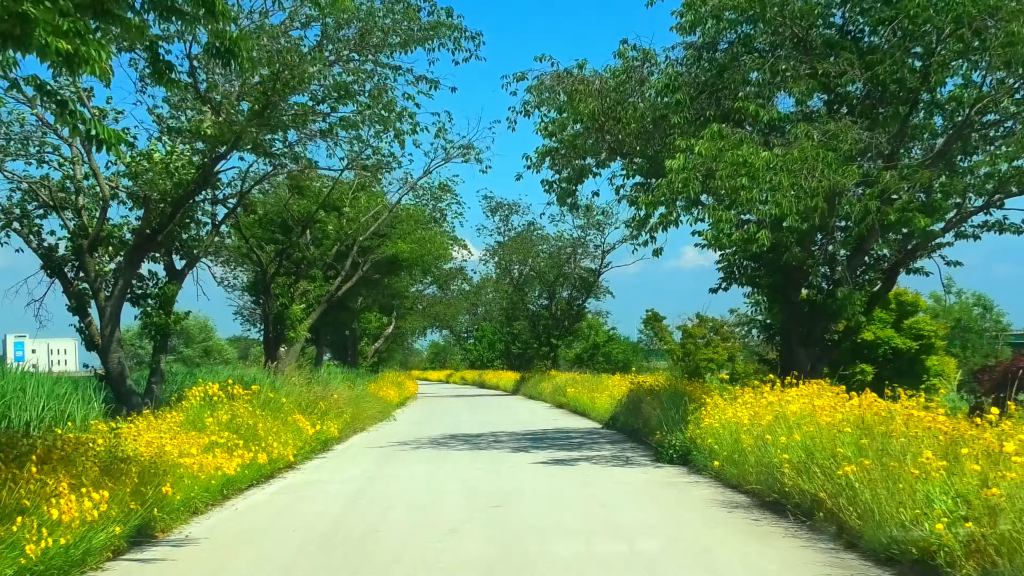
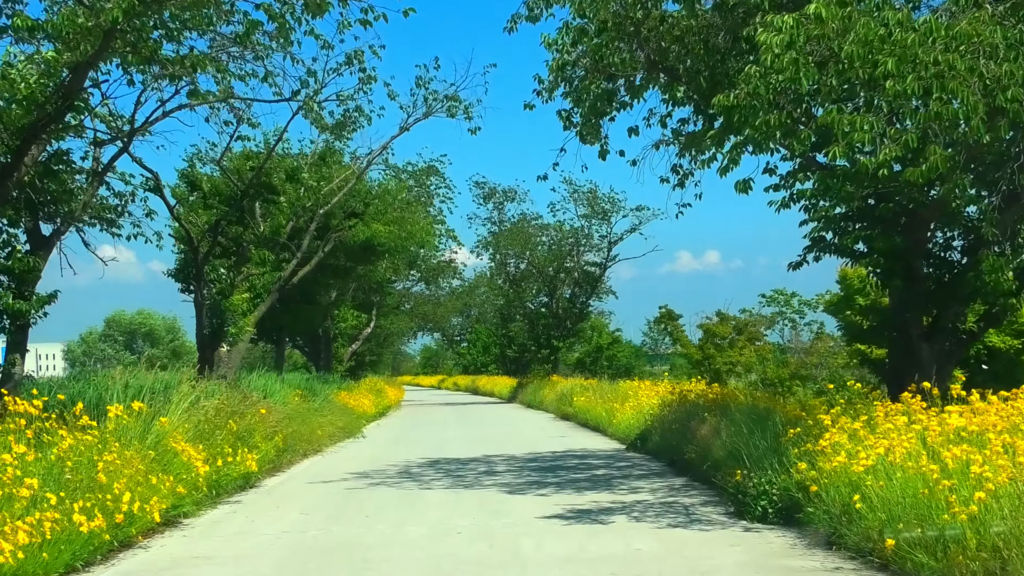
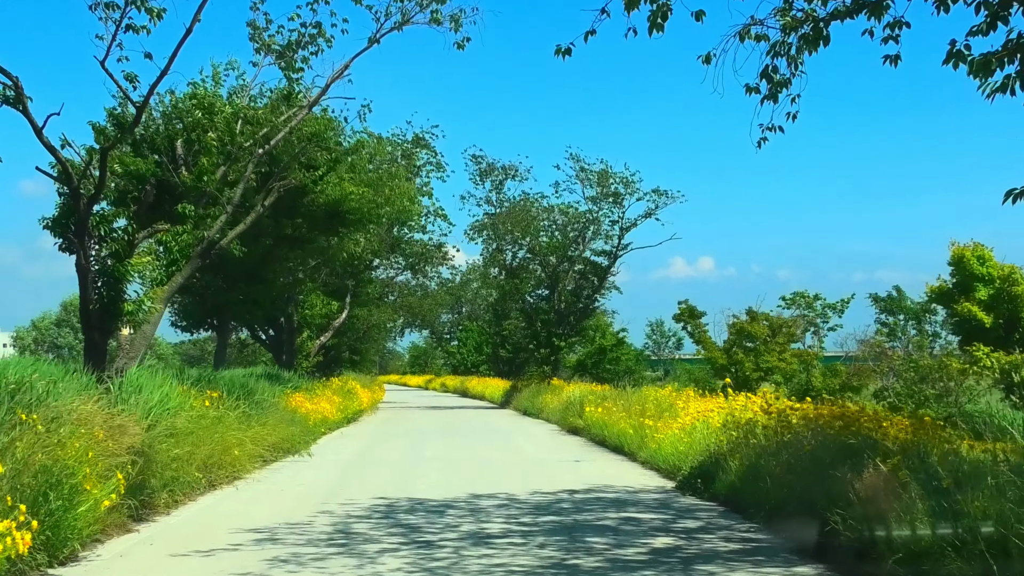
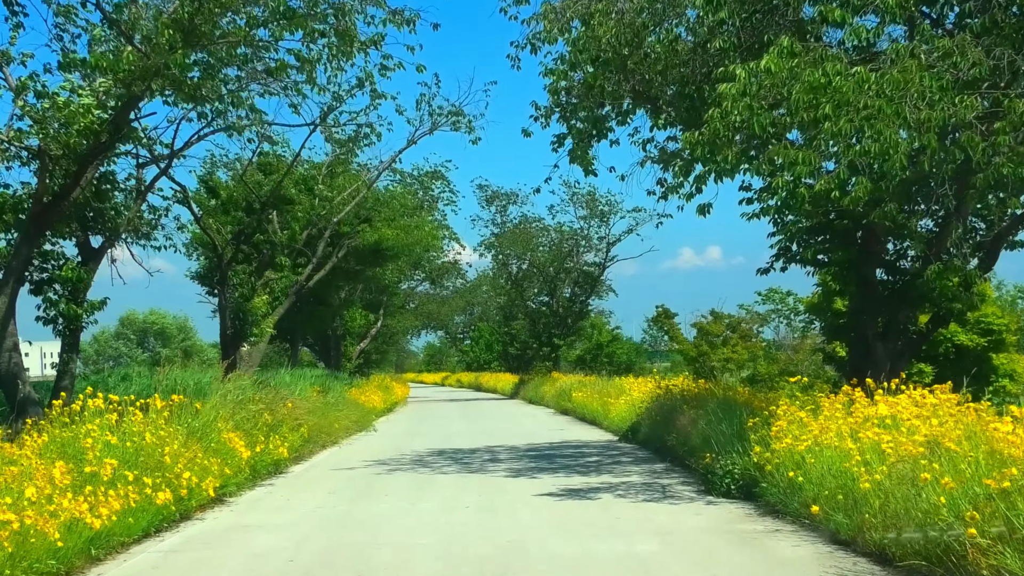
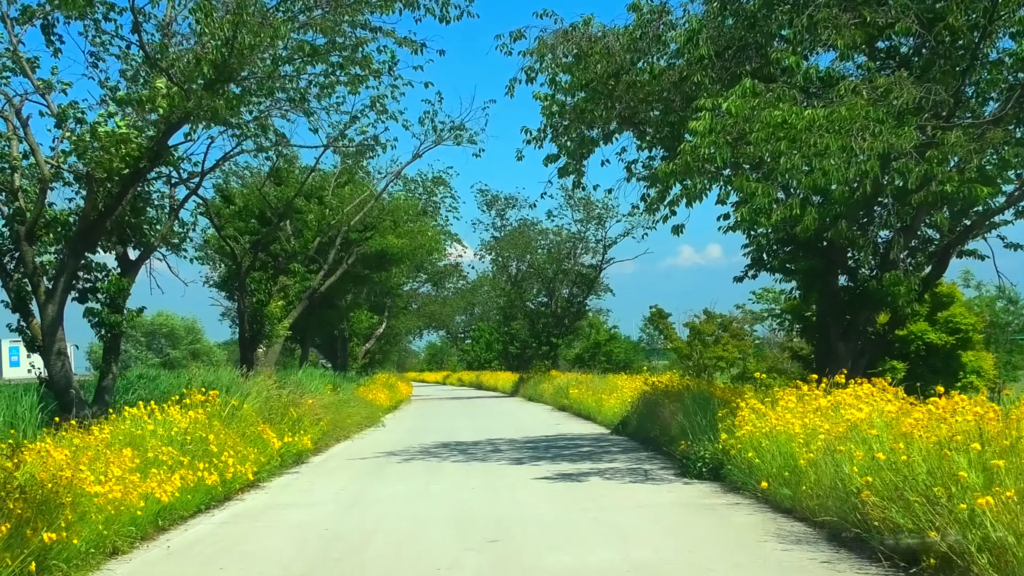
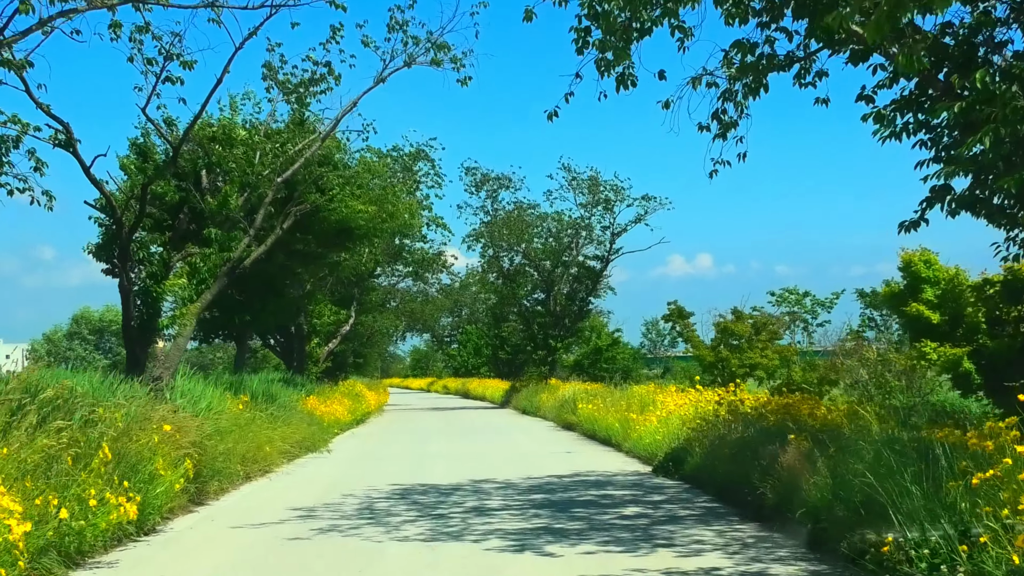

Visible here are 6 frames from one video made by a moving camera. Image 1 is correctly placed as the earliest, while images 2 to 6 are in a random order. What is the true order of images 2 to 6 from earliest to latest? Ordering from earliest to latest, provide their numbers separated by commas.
5, 4, 2, 6, 3
